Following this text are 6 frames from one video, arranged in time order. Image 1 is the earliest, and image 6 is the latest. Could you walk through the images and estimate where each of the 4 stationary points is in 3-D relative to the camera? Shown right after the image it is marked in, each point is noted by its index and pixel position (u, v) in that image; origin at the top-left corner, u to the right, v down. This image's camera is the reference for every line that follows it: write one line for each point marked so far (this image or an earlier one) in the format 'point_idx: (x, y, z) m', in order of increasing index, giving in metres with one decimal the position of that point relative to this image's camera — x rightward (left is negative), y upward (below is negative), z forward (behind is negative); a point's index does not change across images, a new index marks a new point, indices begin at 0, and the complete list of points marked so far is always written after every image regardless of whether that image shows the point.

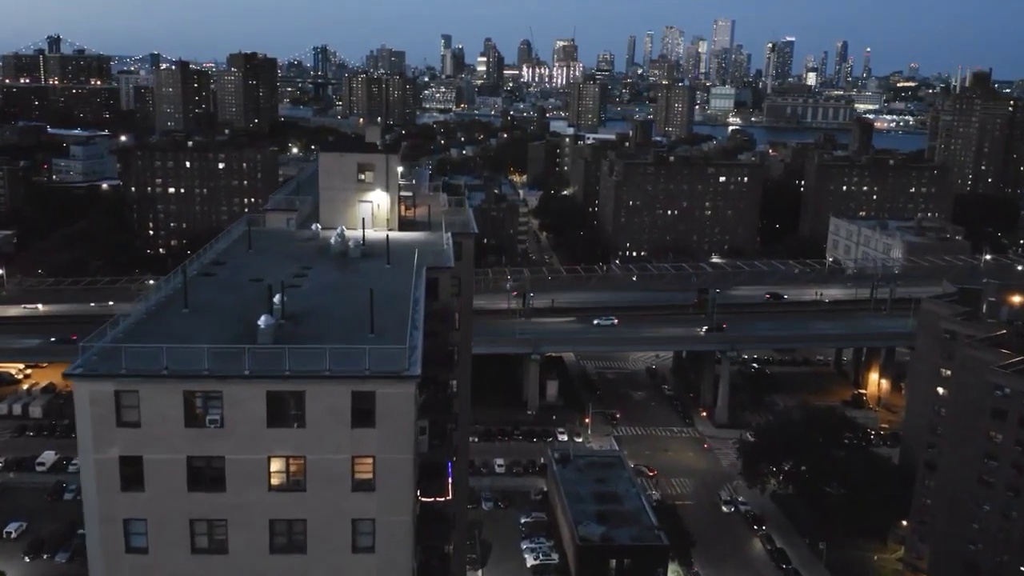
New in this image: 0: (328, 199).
0: (-3.1, +1.5, +14.2) m
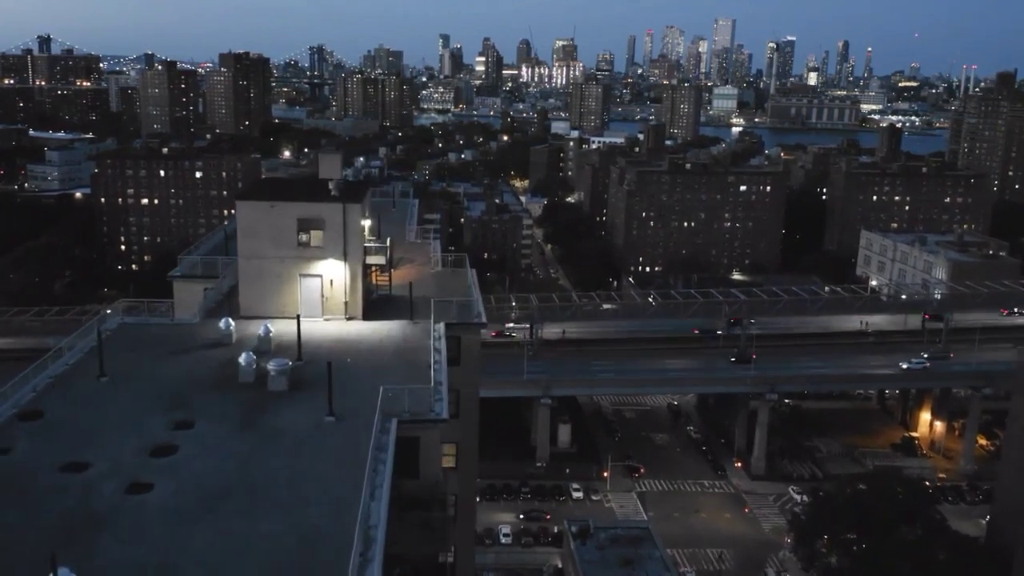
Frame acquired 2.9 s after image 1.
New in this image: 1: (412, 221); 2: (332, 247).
0: (-2.8, +0.2, +9.1) m
1: (-1.8, +1.2, +15.3) m
2: (-1.9, +0.4, +9.1) m
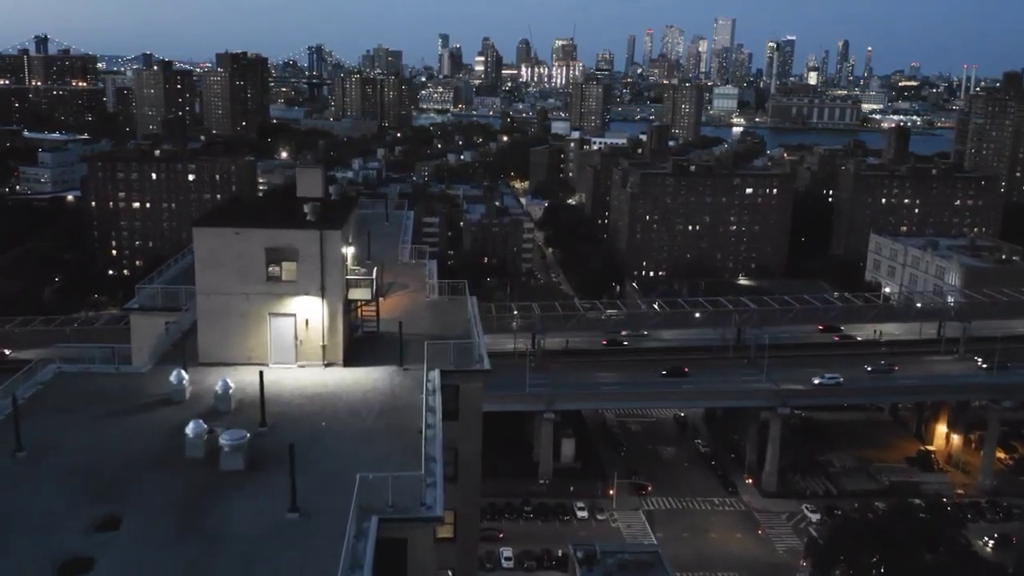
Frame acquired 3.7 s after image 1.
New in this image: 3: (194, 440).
0: (-2.7, -0.2, +7.7) m
1: (-1.8, +0.9, +13.9) m
2: (-1.8, +0.1, +7.7) m
3: (-2.2, -1.1, +6.0) m
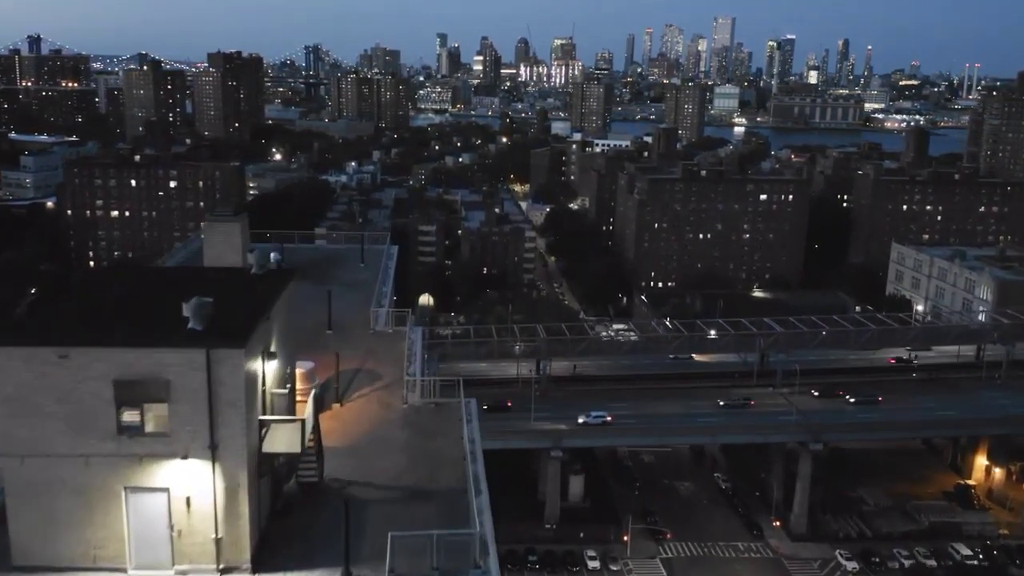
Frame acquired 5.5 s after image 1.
0: (-2.6, -1.1, +4.6) m
1: (-1.6, 0.0, +10.8) m
2: (-1.7, -0.8, +4.5) m
3: (-2.1, -1.9, +2.9) m
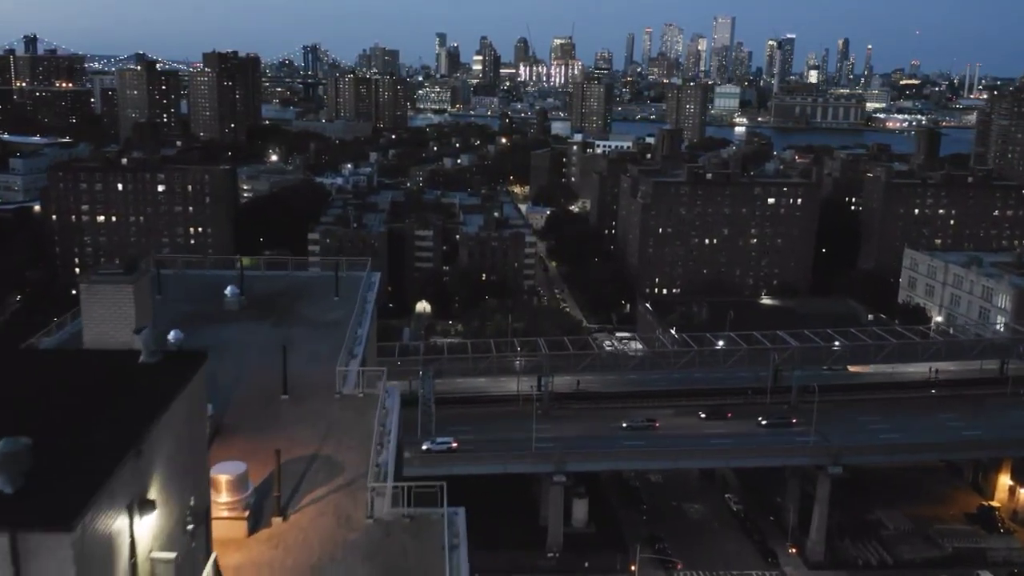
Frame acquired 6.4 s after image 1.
0: (-2.6, -1.5, +2.8) m
1: (-1.6, -0.4, +9.0) m
2: (-1.7, -1.2, +2.8) m
3: (-2.1, -2.4, +1.1) m
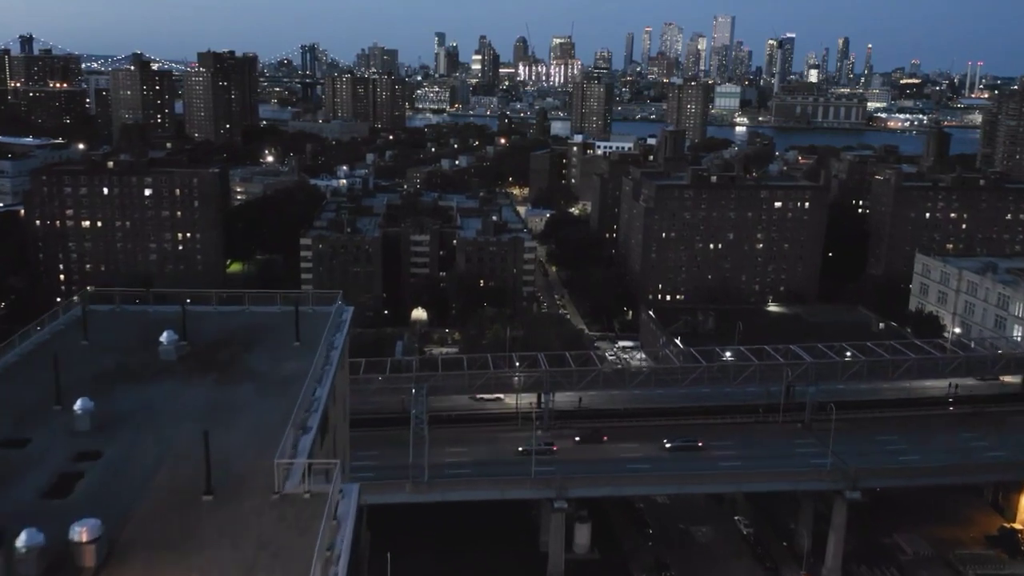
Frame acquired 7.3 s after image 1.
0: (-2.6, -2.0, +1.2) m
1: (-1.7, -0.9, +7.4) m
2: (-1.8, -1.7, +1.2) m
3: (-2.2, -2.8, -0.5) m
